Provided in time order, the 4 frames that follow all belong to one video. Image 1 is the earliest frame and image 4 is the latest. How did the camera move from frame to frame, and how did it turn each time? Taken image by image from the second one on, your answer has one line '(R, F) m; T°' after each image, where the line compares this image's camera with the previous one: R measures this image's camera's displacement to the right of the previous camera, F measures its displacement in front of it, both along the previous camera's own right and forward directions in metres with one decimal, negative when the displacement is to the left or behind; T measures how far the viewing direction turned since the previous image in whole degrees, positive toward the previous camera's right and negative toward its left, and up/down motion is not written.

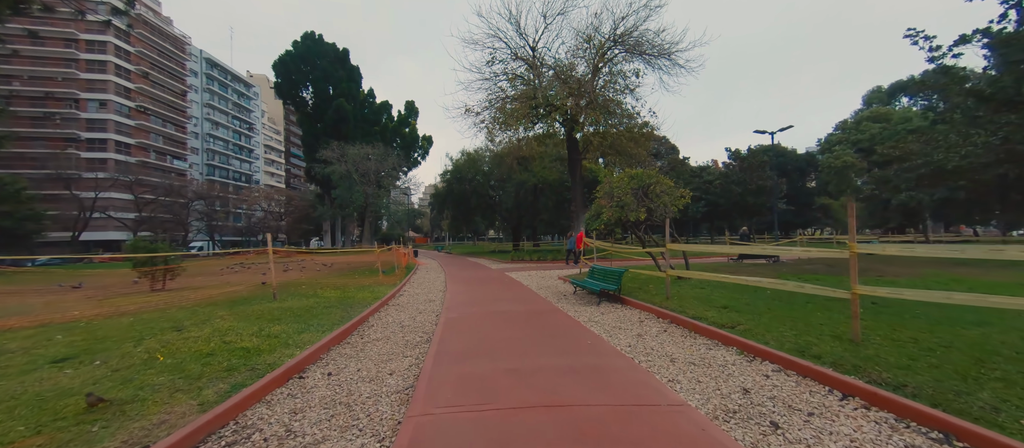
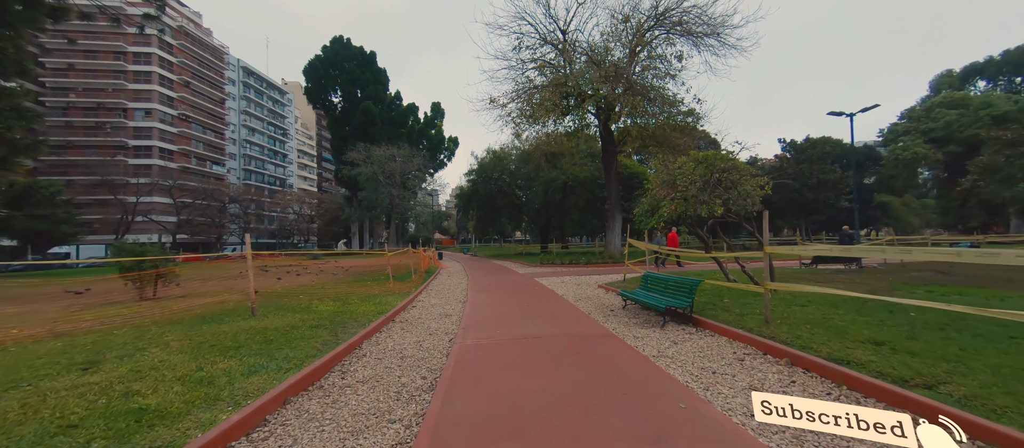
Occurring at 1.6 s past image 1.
(-0.2, +1.8) m; -4°
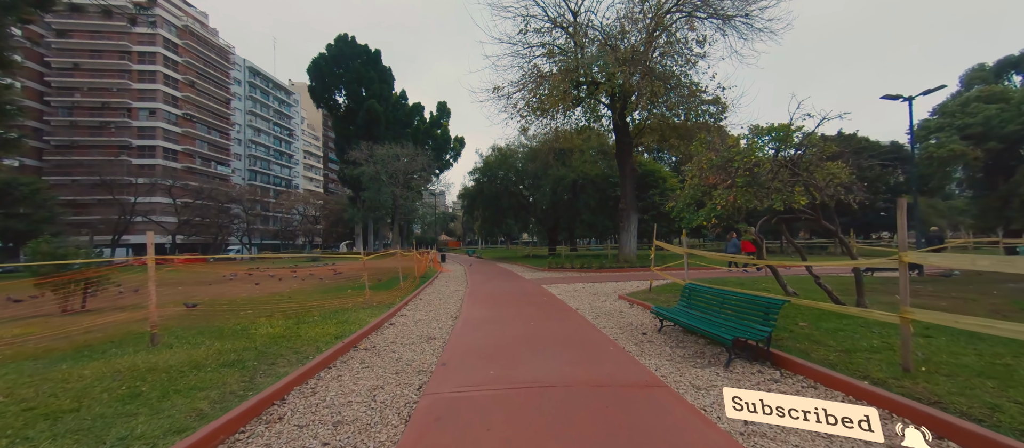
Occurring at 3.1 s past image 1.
(+0.1, +1.7) m; -1°
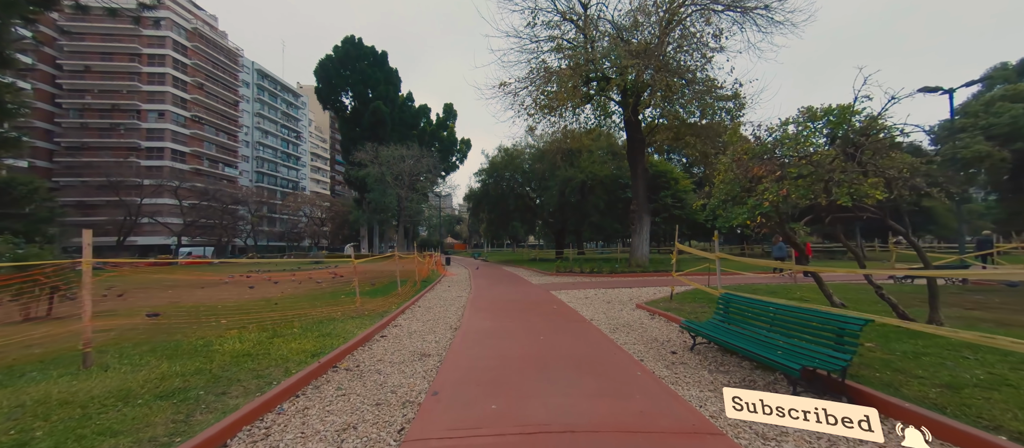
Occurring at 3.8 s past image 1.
(0.0, +0.8) m; -1°
